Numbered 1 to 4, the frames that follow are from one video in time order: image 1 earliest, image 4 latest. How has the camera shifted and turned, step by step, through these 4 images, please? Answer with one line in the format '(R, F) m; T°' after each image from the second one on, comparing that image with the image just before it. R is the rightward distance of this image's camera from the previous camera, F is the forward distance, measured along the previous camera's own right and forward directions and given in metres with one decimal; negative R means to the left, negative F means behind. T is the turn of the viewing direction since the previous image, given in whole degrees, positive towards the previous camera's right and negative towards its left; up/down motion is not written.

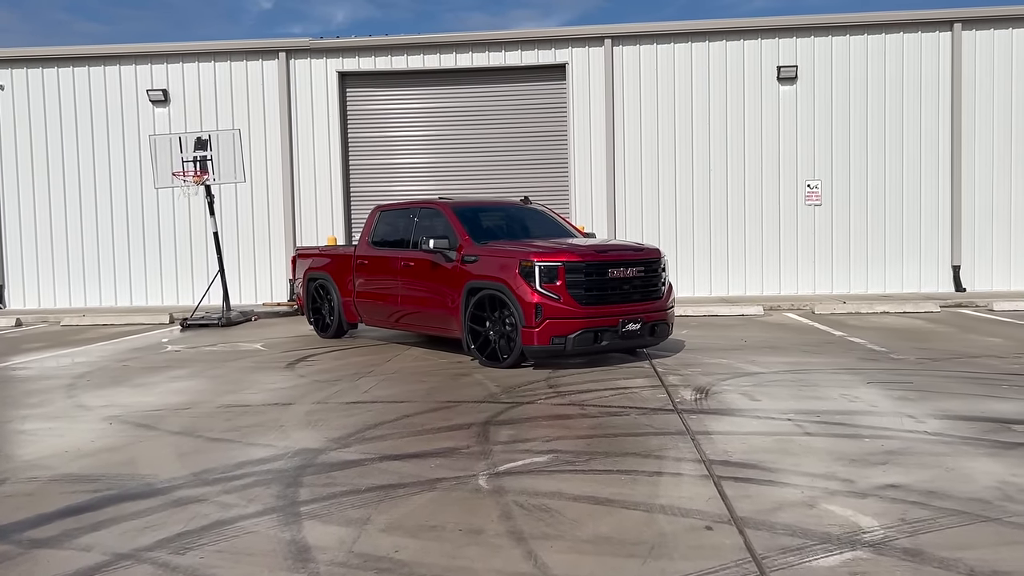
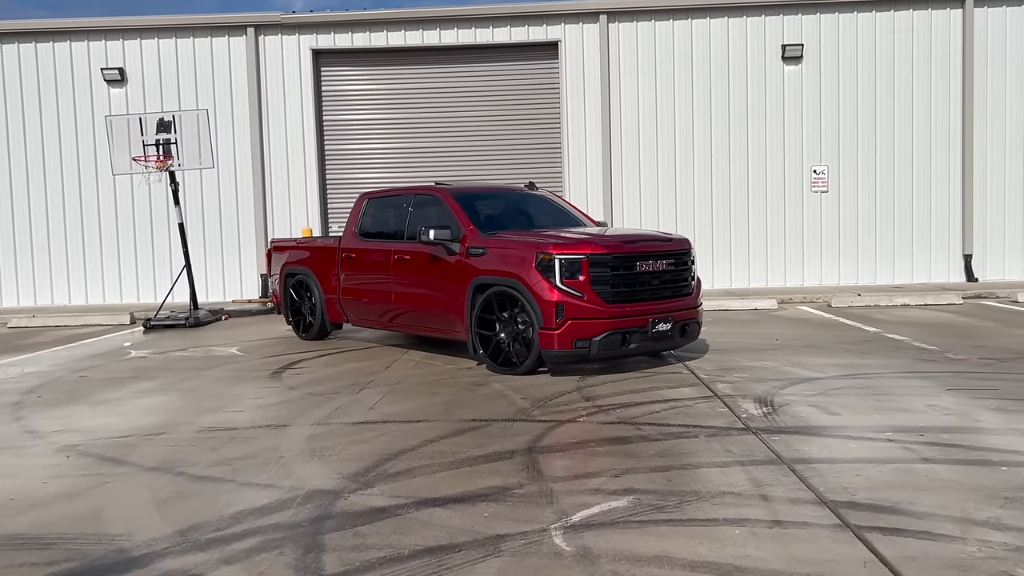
(-0.5, +1.0) m; +3°
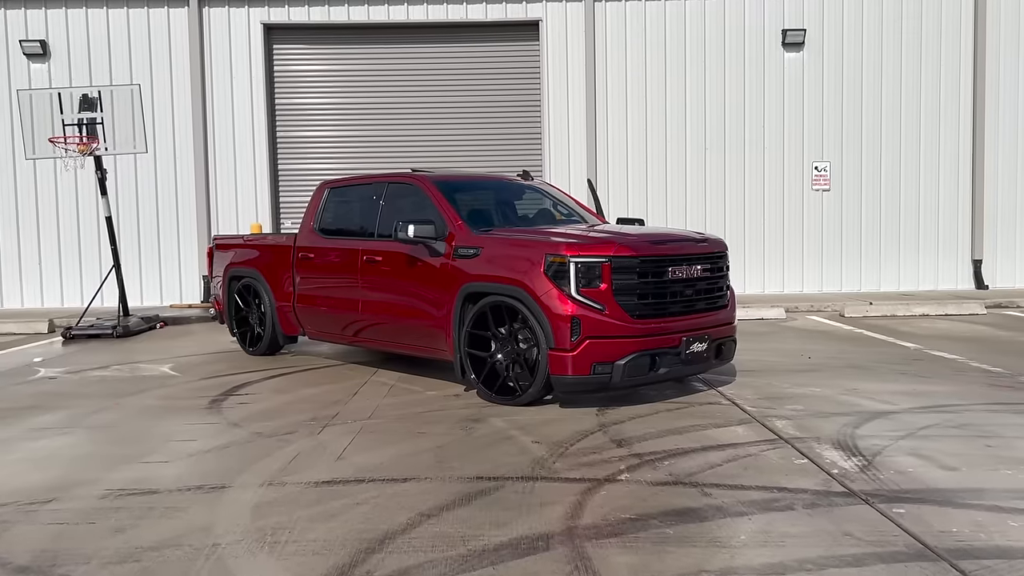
(-0.3, +1.4) m; +3°
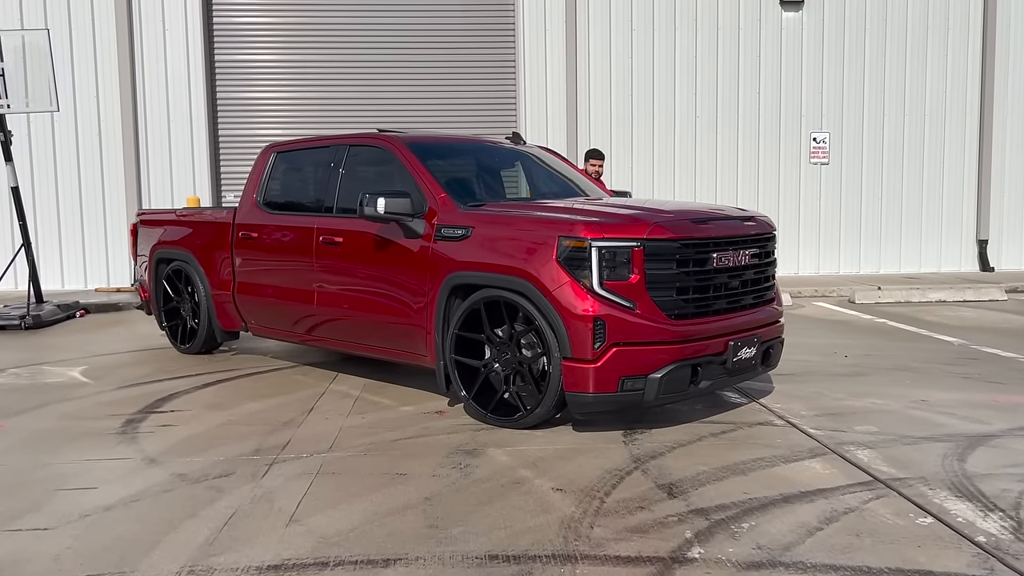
(-0.3, +1.3) m; +3°
